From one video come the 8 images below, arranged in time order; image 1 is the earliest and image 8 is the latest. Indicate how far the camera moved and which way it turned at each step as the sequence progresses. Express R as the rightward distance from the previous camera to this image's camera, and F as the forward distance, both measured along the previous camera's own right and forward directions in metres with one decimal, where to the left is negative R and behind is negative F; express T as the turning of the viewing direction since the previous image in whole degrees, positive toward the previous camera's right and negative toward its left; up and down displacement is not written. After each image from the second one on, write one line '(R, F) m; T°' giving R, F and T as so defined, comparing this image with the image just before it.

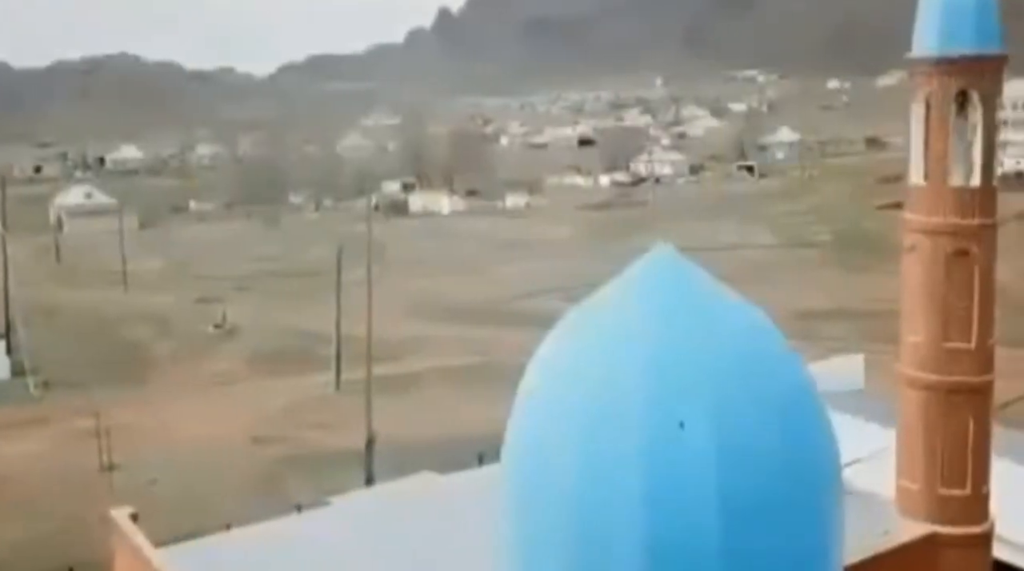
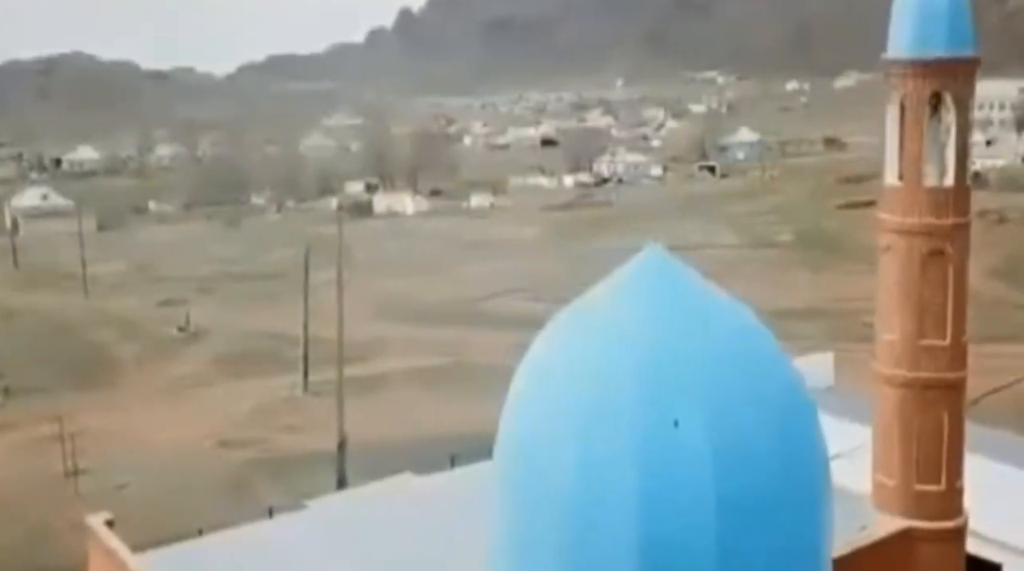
(-0.1, 0.0) m; +2°
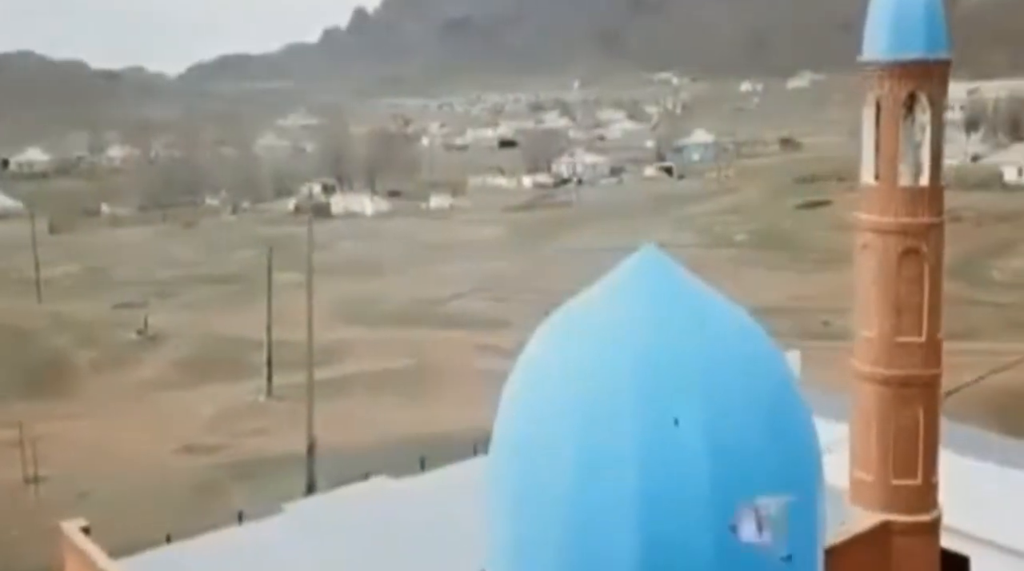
(-0.2, 0.0) m; +3°
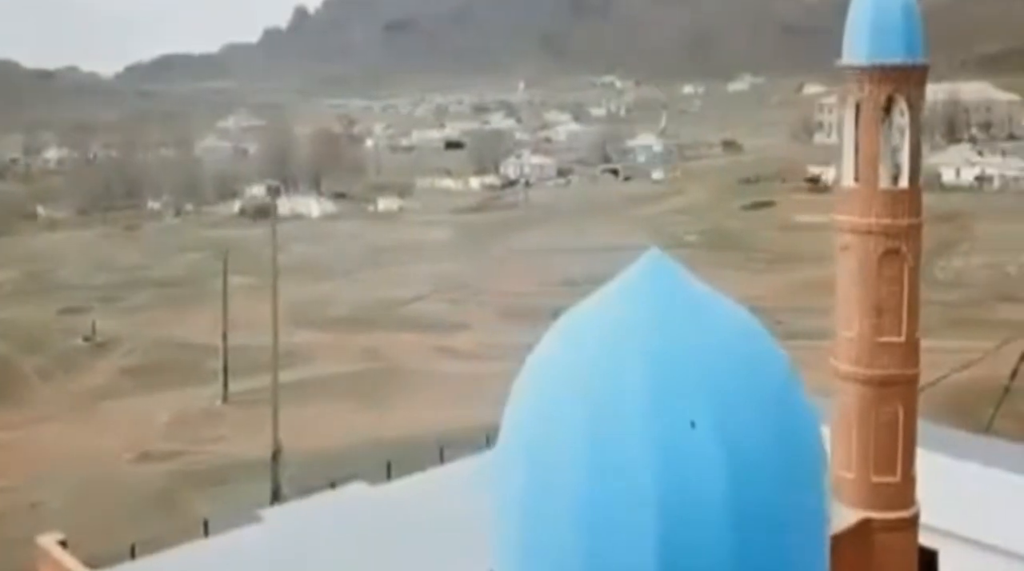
(-0.3, 0.0) m; +5°
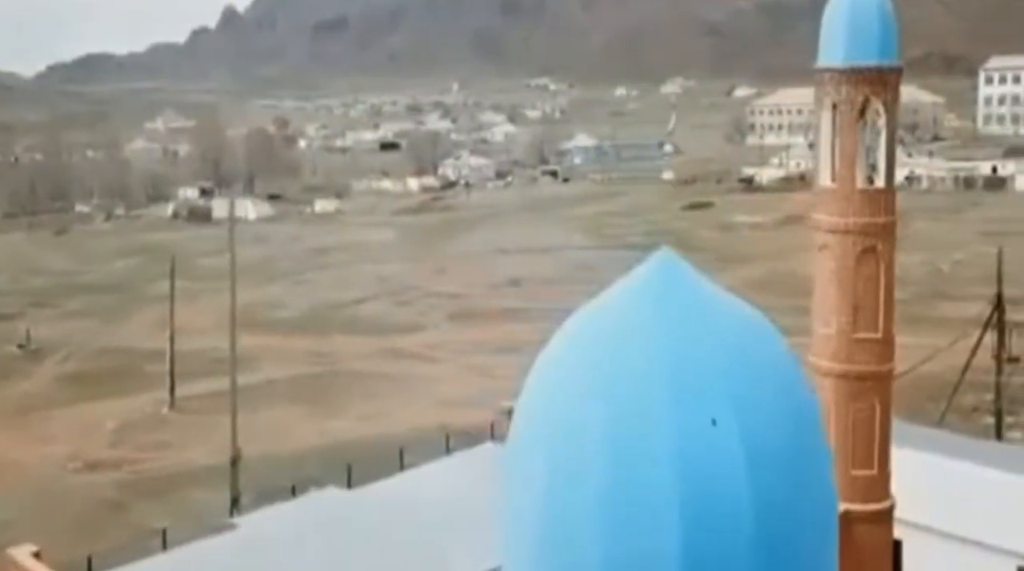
(-0.4, 0.0) m; +6°
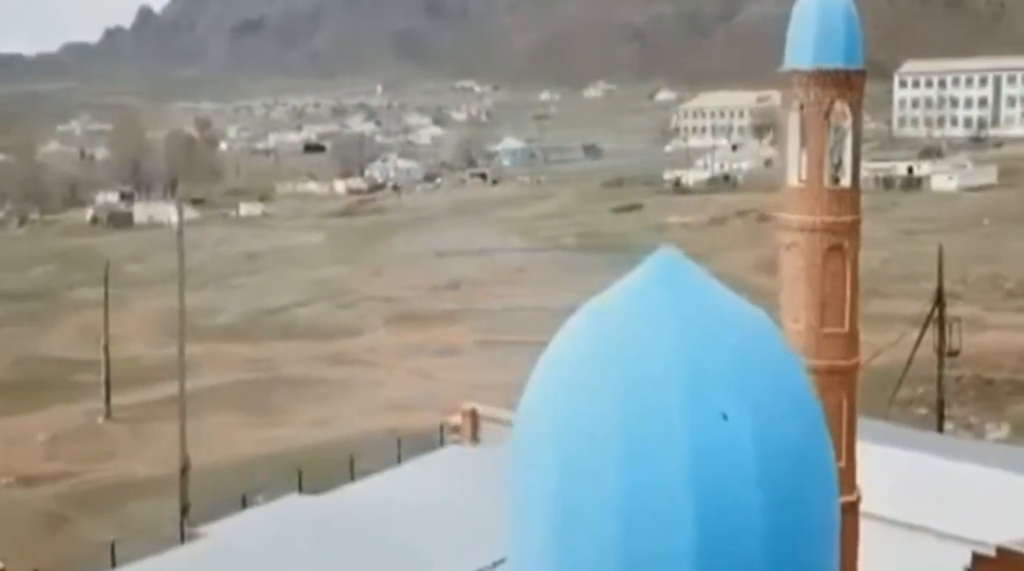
(-0.4, 0.0) m; +6°
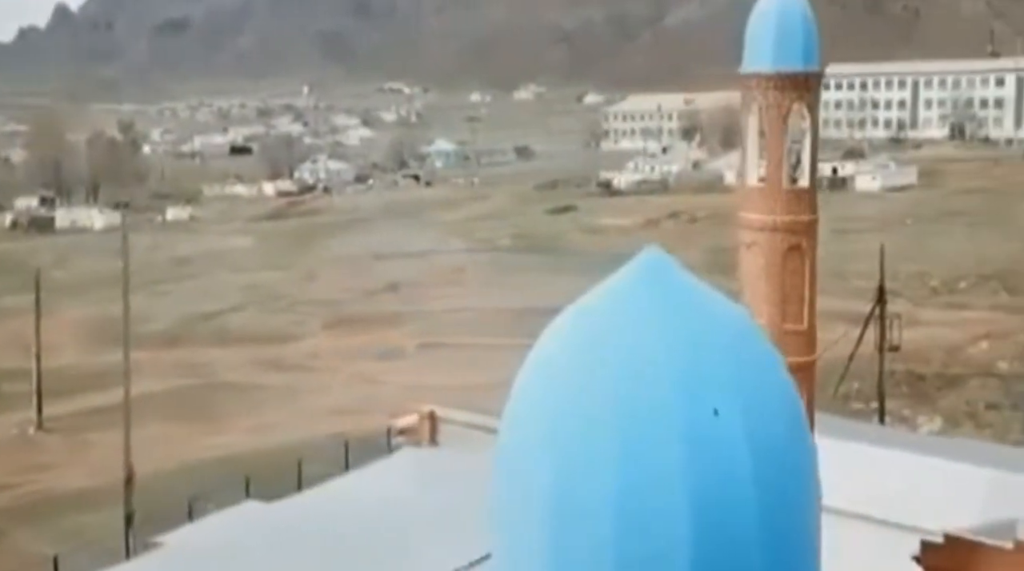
(-0.3, +0.1) m; +5°
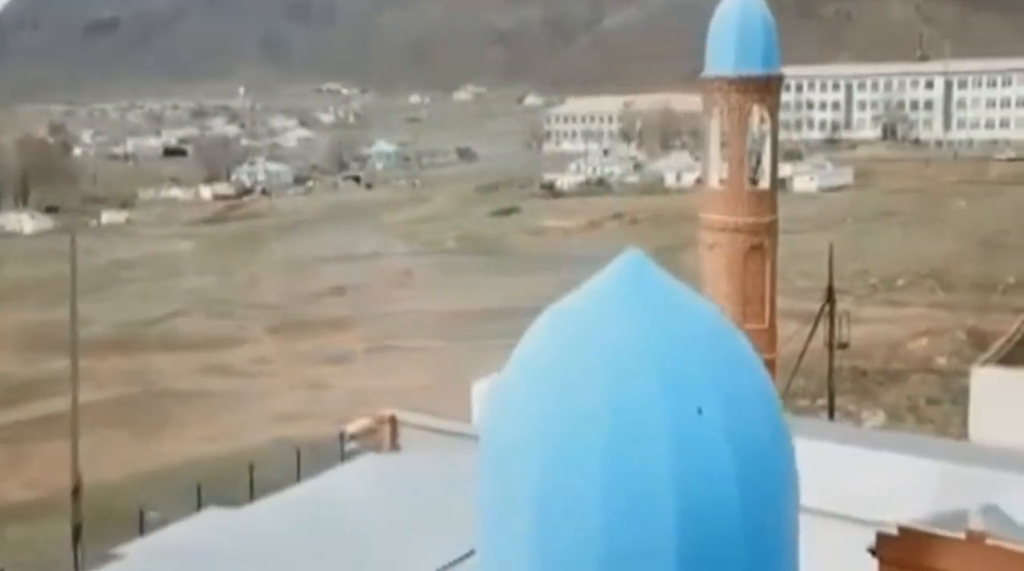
(-0.2, +0.1) m; +4°
